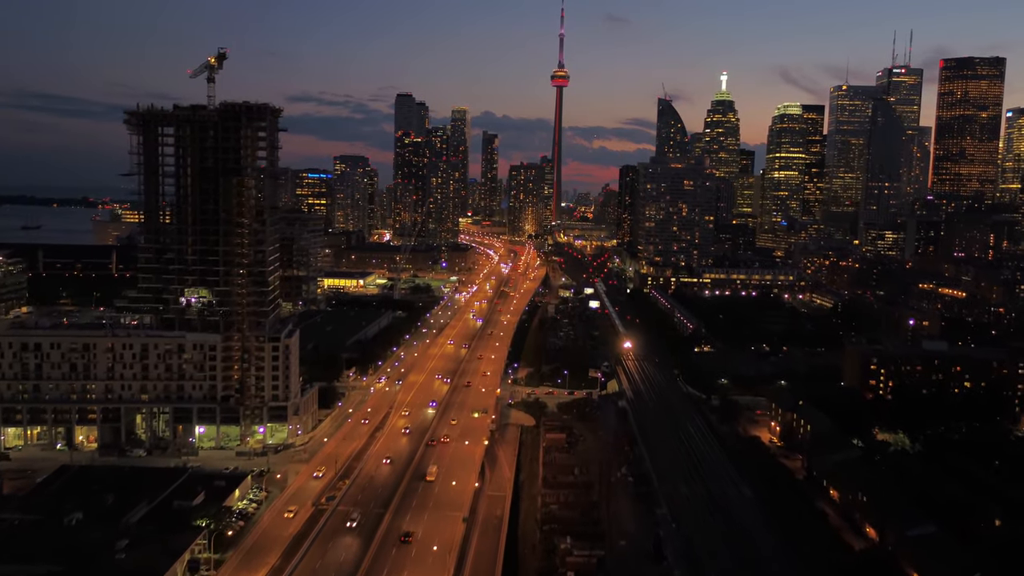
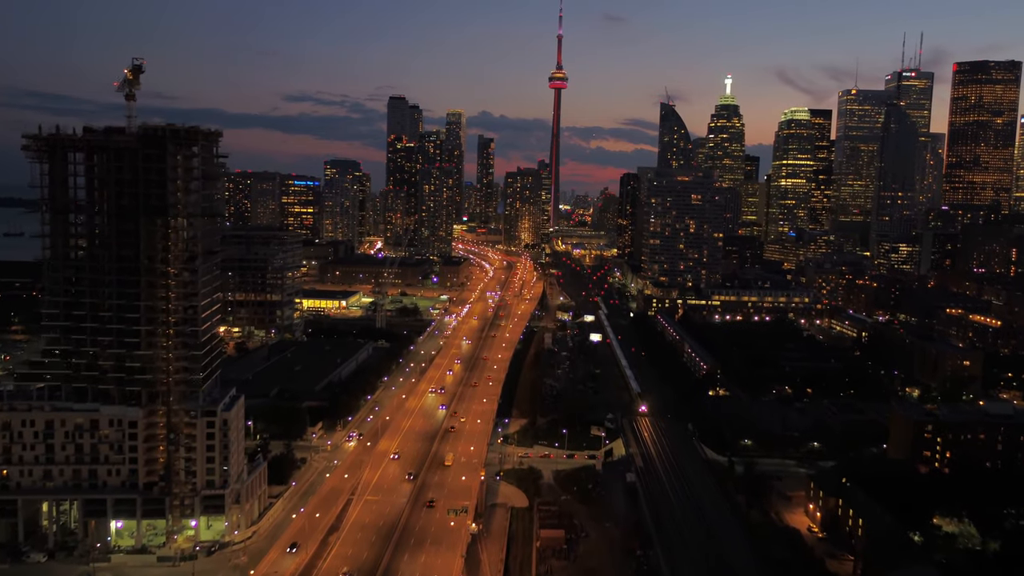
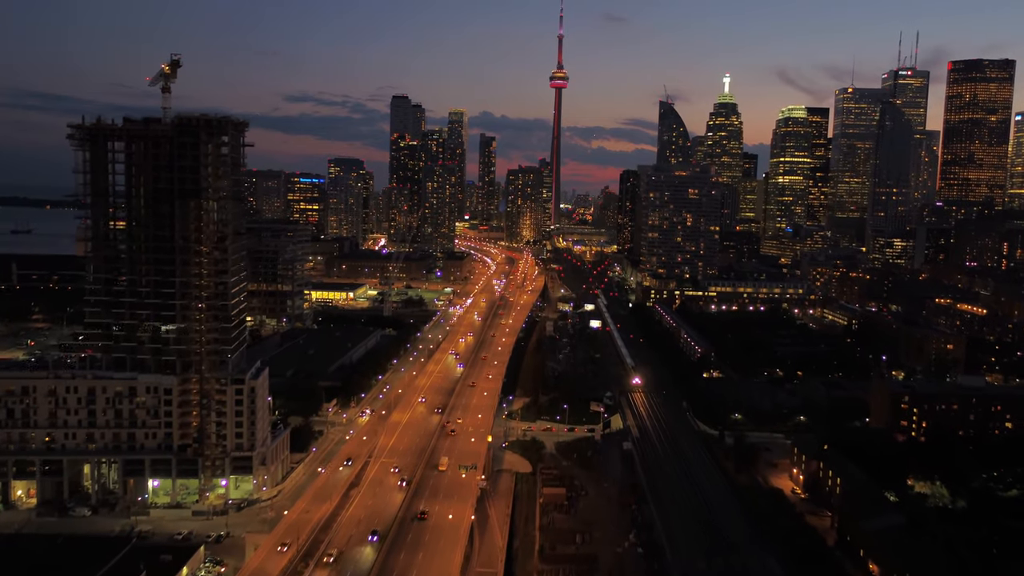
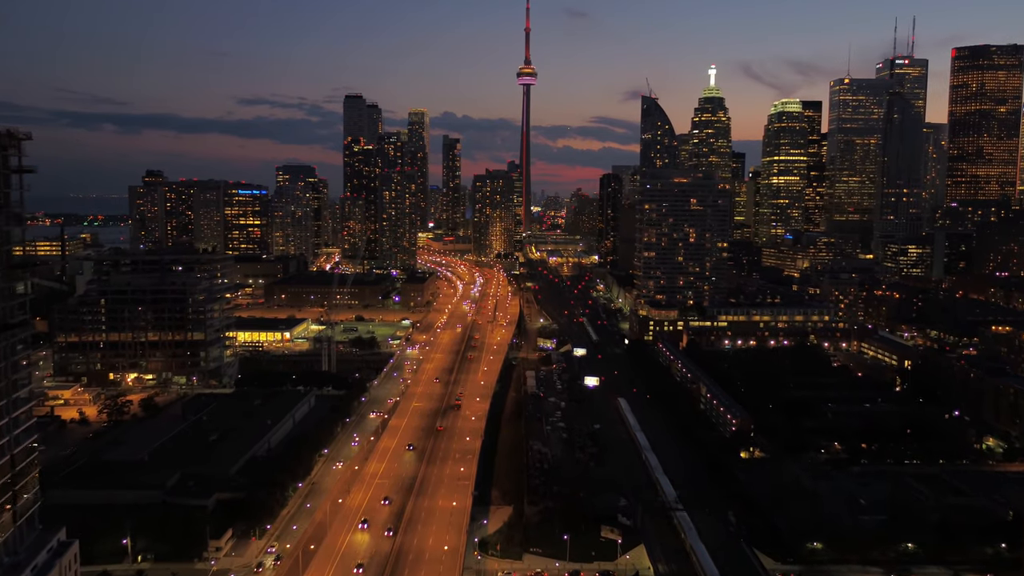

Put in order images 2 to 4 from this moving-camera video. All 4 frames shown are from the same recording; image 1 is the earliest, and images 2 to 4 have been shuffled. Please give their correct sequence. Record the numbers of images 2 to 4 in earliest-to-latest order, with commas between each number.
3, 2, 4
